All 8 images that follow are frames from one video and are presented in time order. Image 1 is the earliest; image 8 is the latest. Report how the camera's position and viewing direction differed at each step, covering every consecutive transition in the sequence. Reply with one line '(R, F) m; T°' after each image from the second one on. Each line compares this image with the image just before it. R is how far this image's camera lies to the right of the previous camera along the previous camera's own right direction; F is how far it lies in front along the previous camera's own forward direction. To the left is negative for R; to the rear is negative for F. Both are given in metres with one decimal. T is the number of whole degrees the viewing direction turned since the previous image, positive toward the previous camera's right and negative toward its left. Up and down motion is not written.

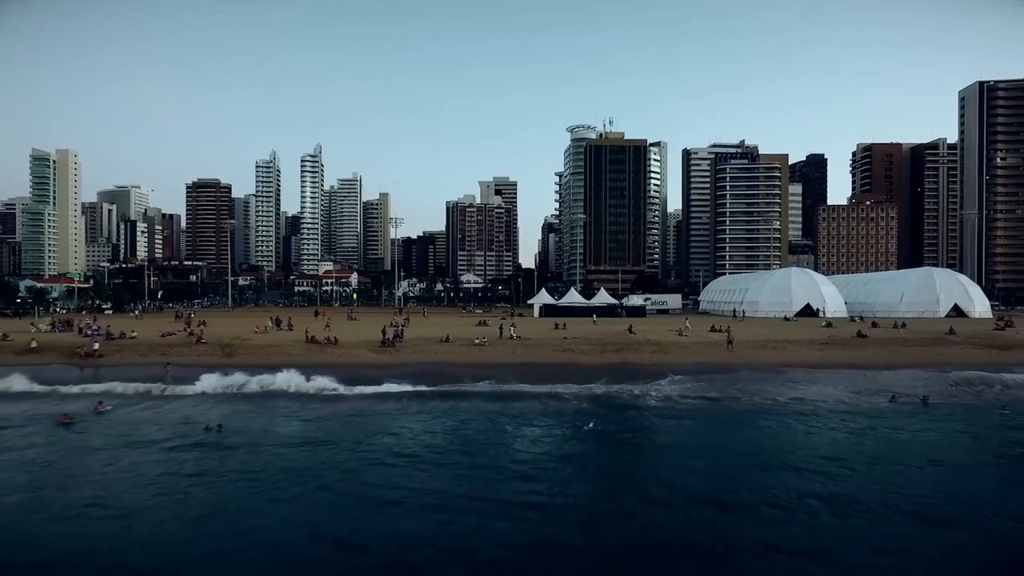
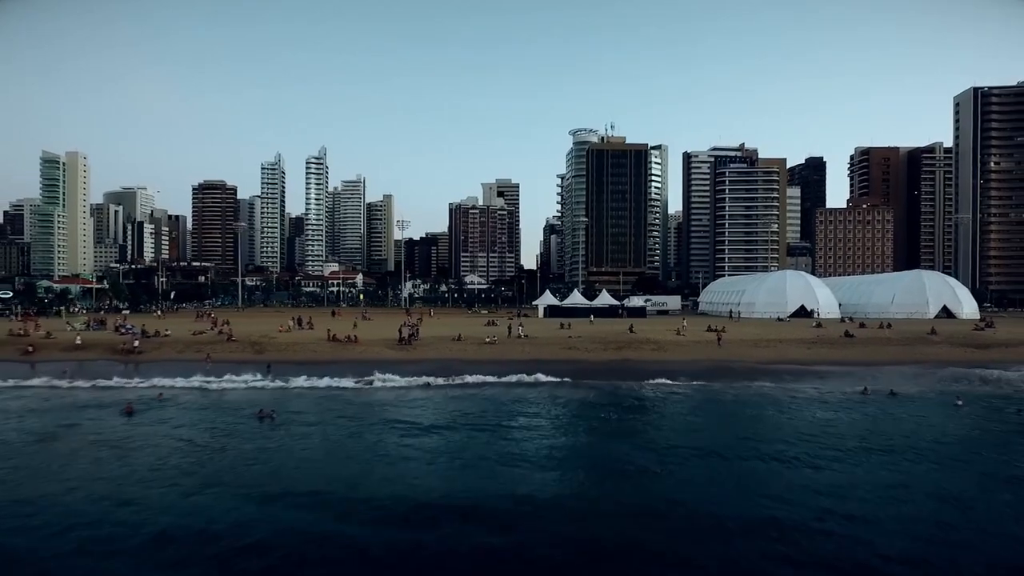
(-0.5, -2.5) m; 0°
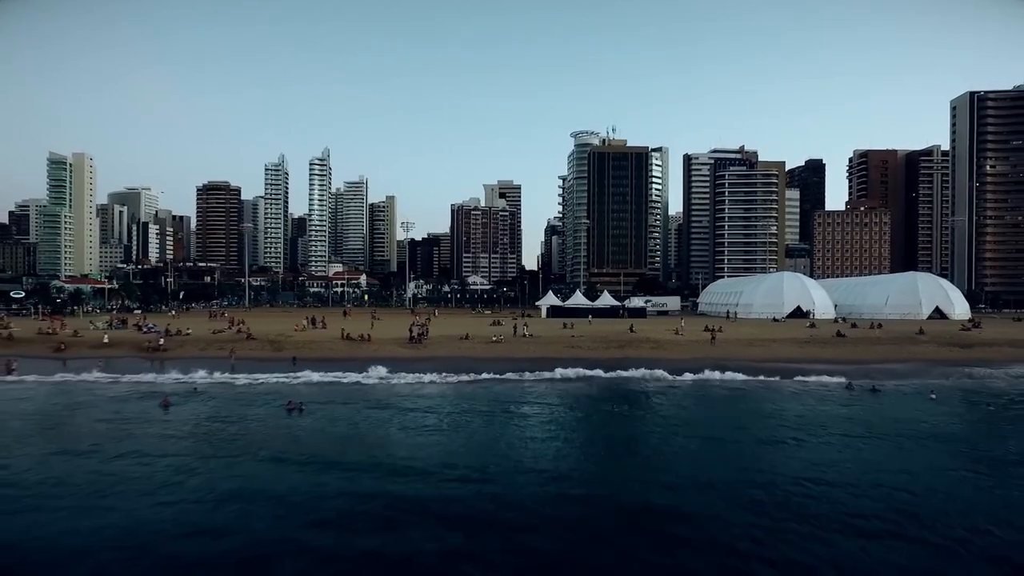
(-0.3, -1.8) m; 0°
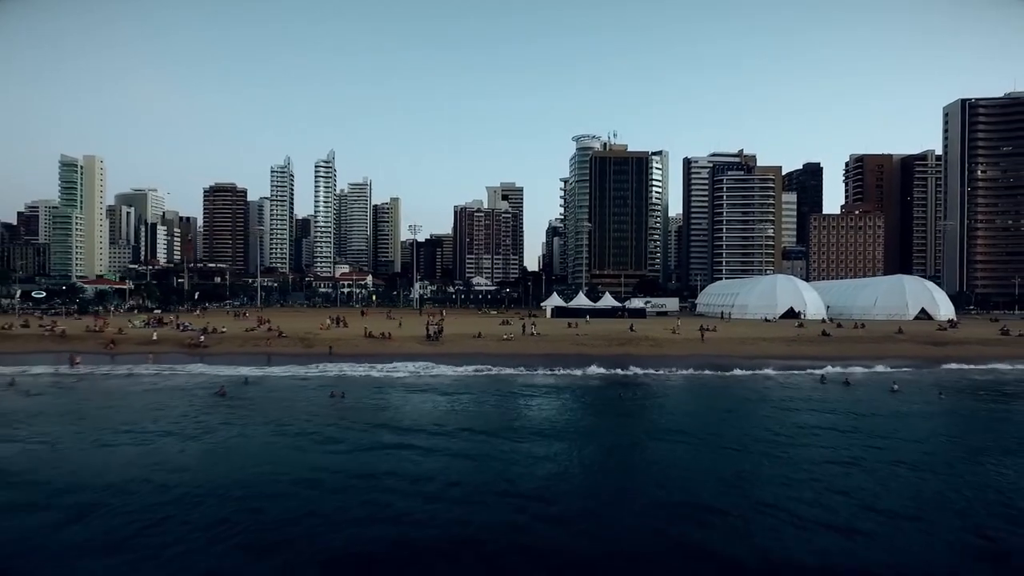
(-0.6, -3.4) m; 0°
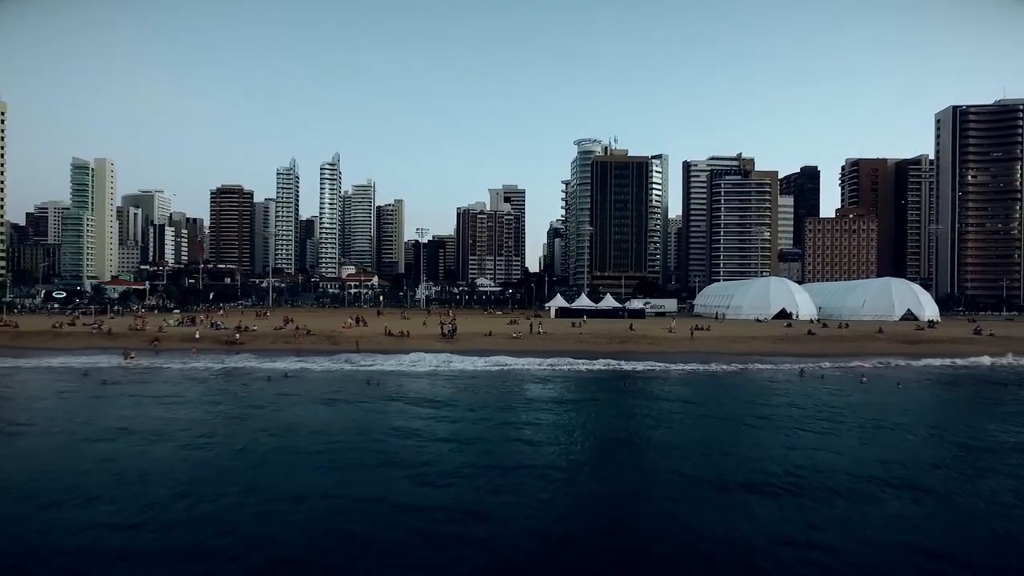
(-0.6, -3.7) m; 0°
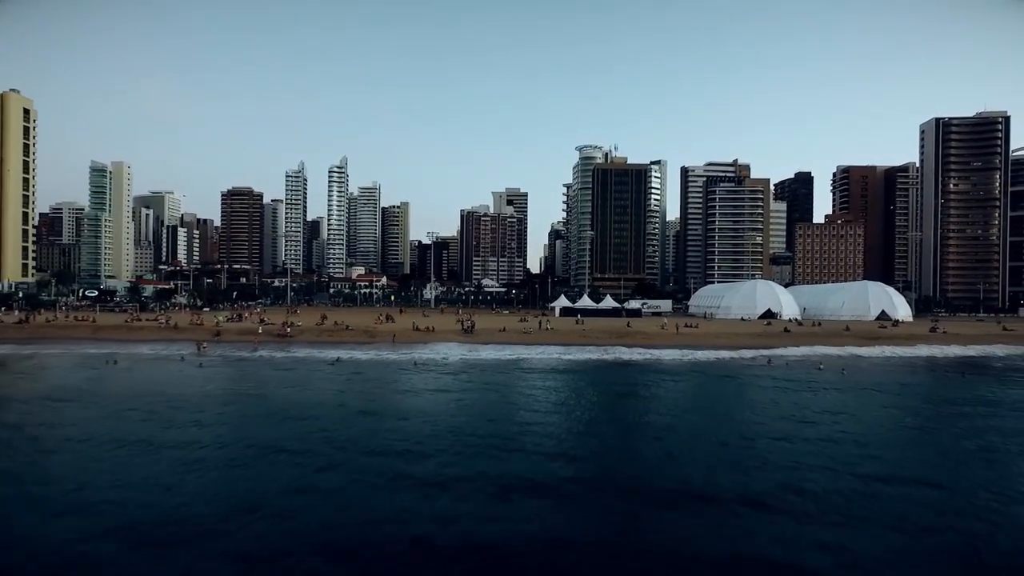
(-1.1, -6.8) m; 0°
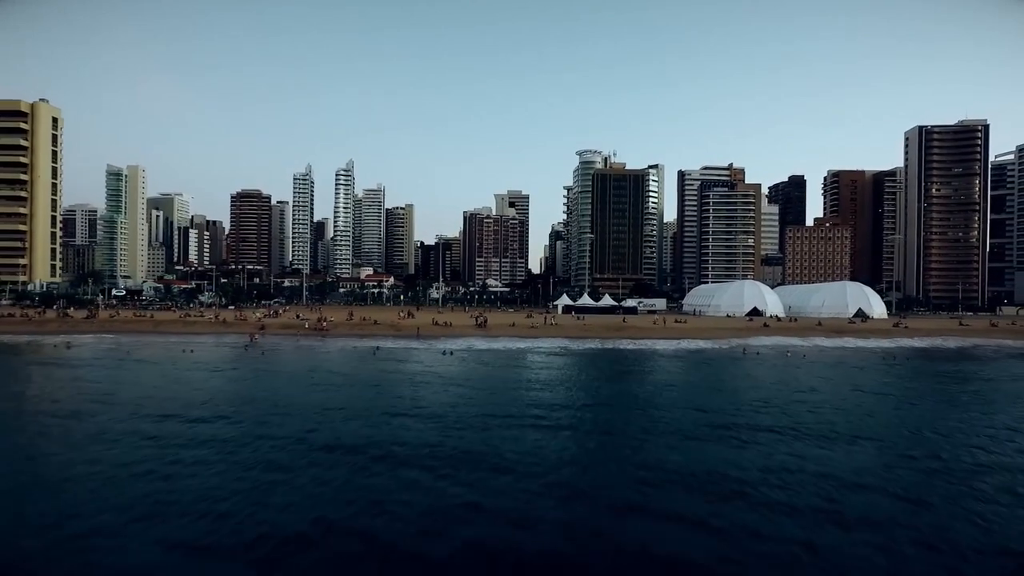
(-0.9, -6.8) m; 0°
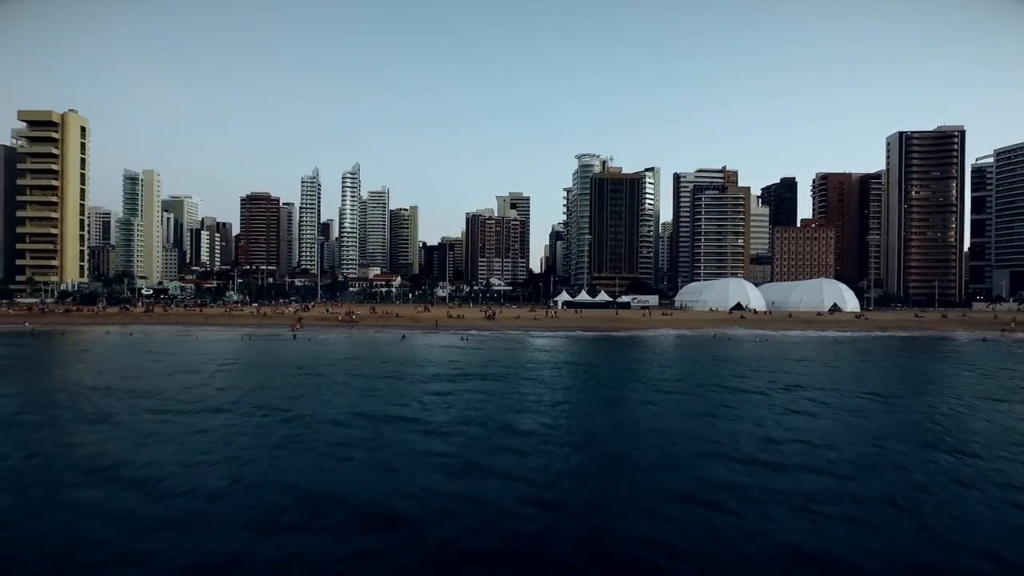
(-0.6, -8.0) m; 0°
